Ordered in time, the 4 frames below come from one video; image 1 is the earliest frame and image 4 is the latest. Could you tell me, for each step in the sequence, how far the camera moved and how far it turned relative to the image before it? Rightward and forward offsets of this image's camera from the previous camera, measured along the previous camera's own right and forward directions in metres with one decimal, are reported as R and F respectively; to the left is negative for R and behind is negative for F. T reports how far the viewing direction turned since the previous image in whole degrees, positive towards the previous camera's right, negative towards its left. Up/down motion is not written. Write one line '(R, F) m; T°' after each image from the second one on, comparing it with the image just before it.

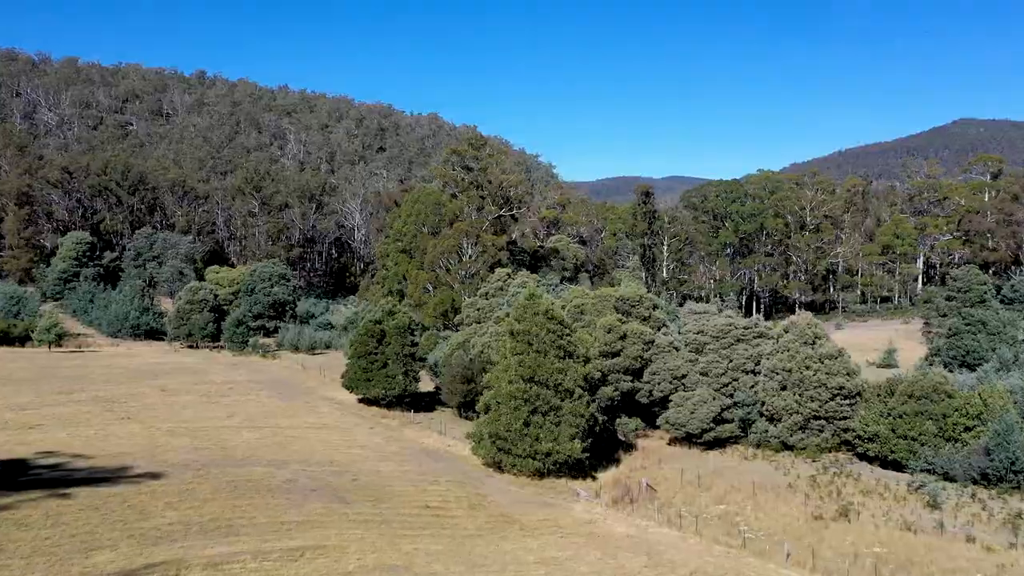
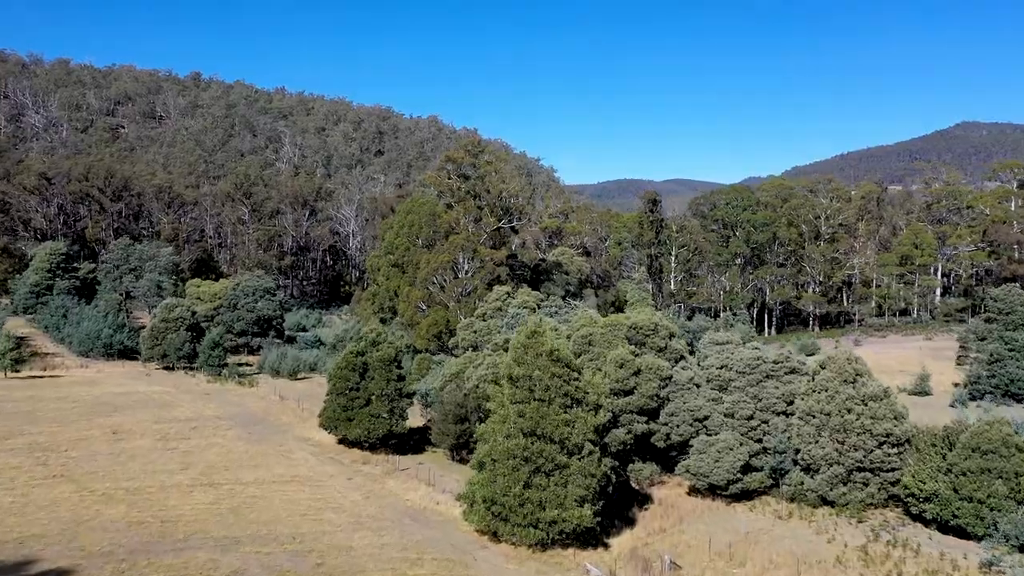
(0.0, +2.5) m; 0°
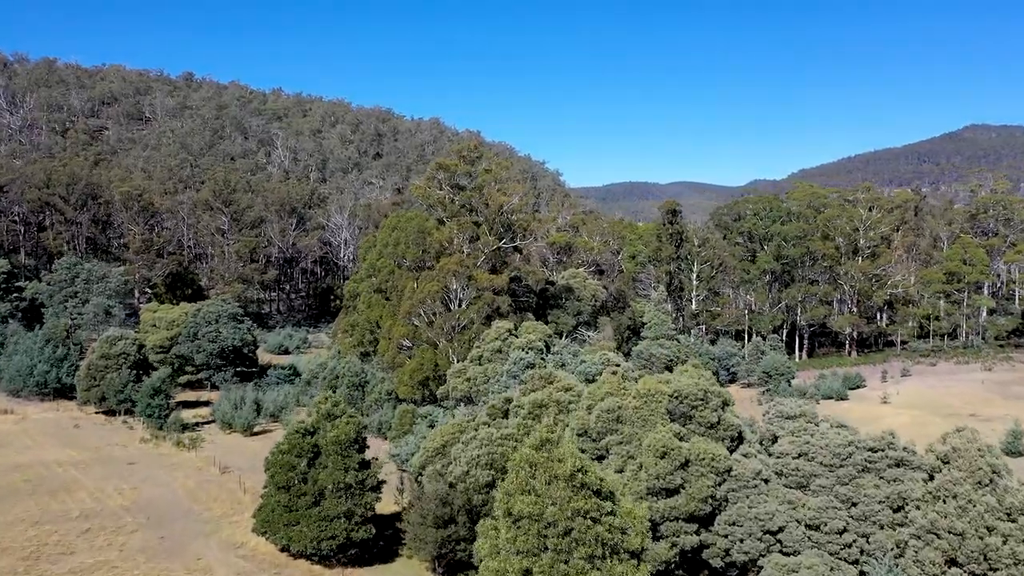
(+0.1, +5.1) m; 0°
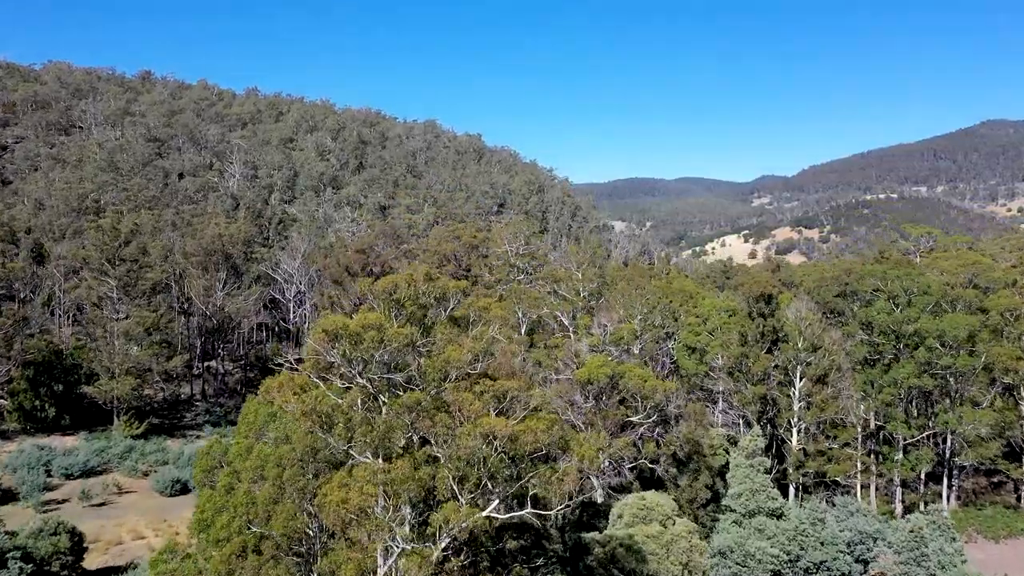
(0.0, +16.1) m; 0°
